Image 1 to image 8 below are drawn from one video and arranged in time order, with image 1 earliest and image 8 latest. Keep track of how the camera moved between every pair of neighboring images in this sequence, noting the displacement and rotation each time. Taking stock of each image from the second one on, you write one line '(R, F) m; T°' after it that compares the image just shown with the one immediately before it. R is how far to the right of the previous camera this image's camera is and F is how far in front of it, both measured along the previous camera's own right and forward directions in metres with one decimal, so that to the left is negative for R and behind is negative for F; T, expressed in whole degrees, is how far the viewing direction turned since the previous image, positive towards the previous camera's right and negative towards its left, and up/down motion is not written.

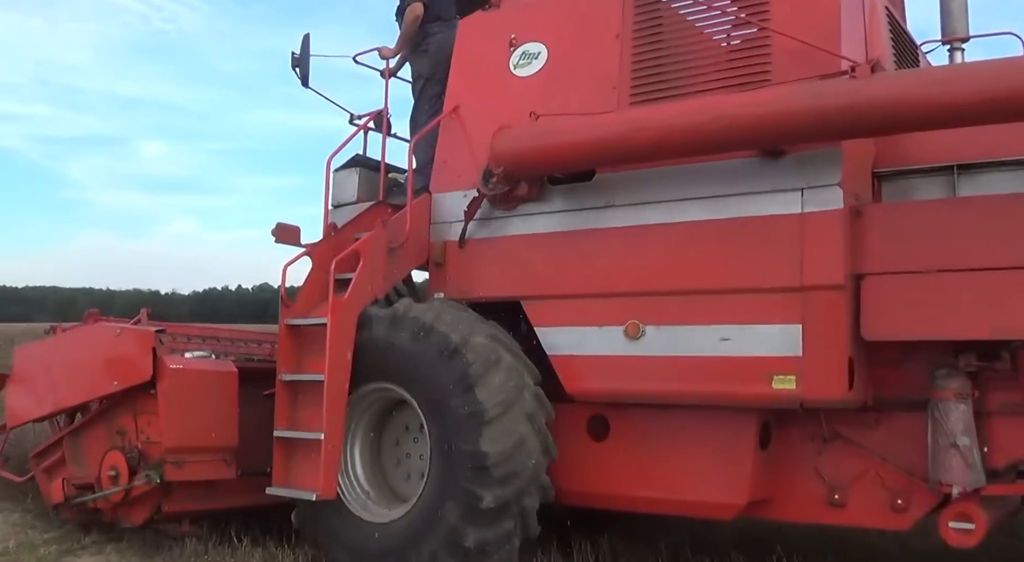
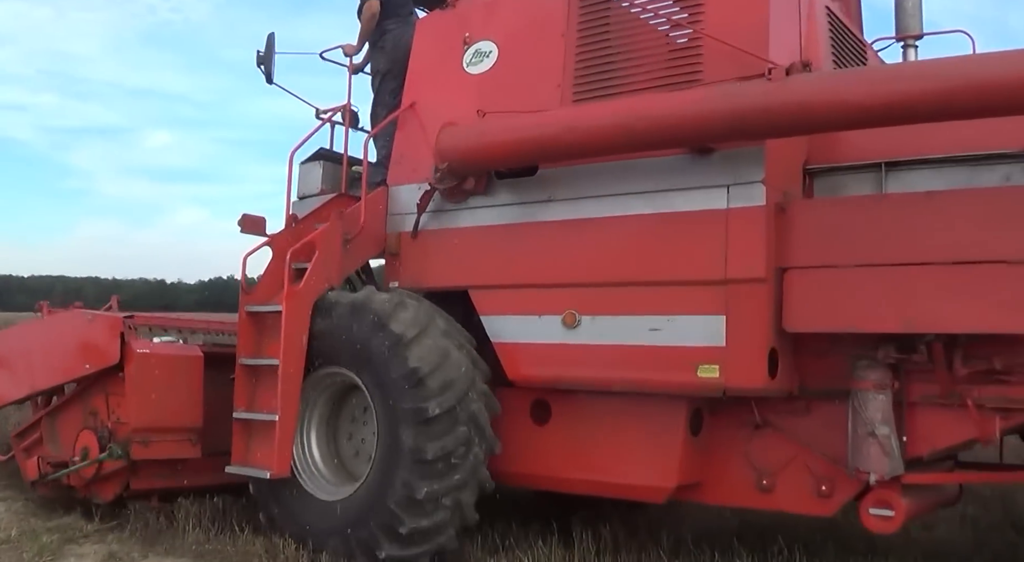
(+0.3, -0.1) m; -1°
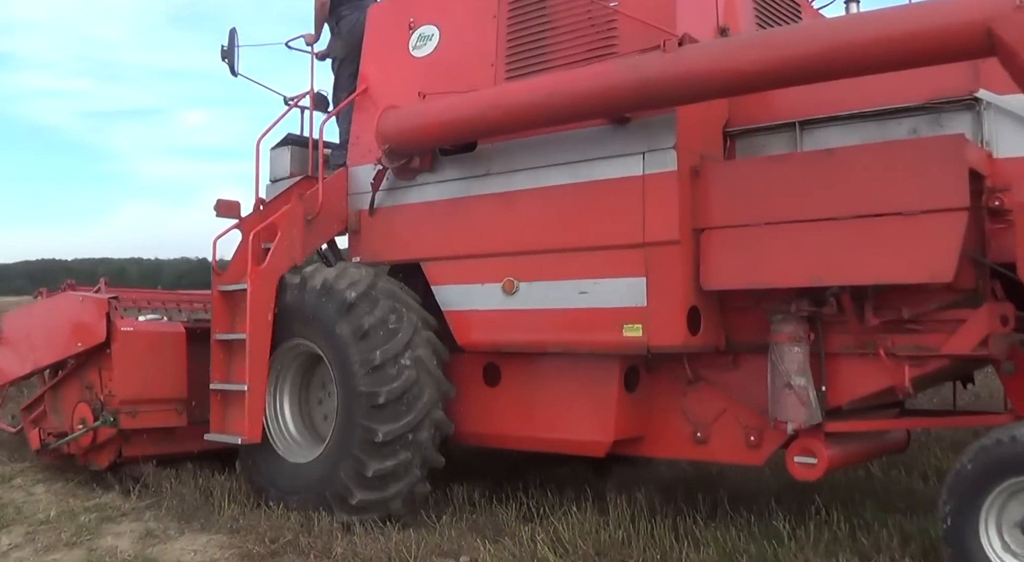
(+0.5, -0.2) m; -3°
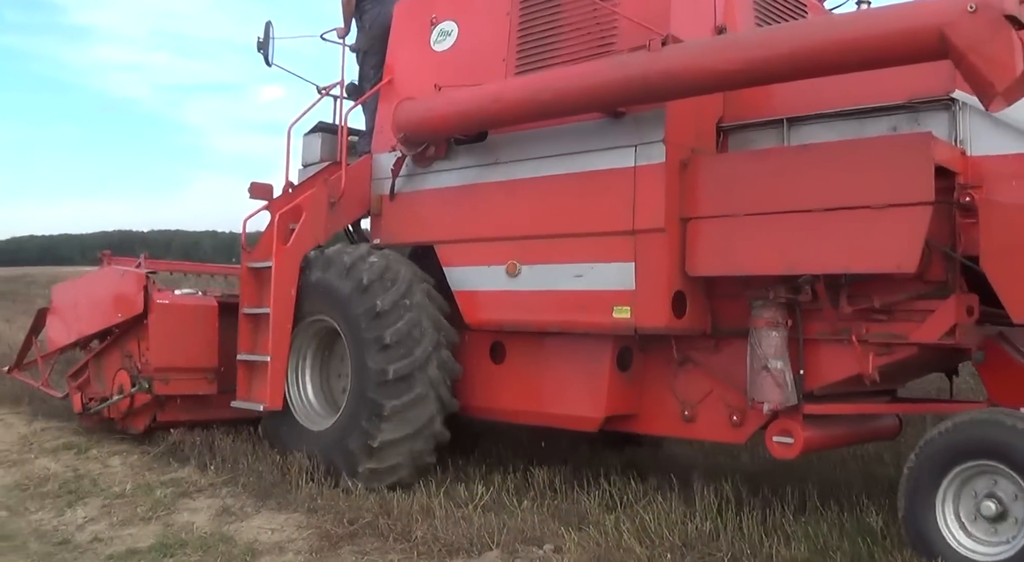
(+0.3, -0.3) m; -4°
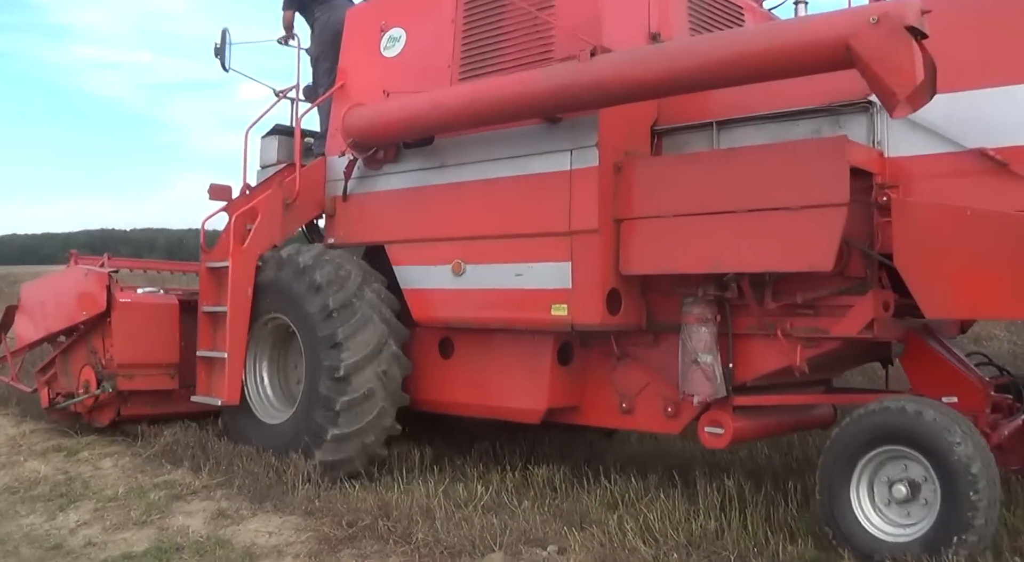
(+0.2, -0.2) m; +1°
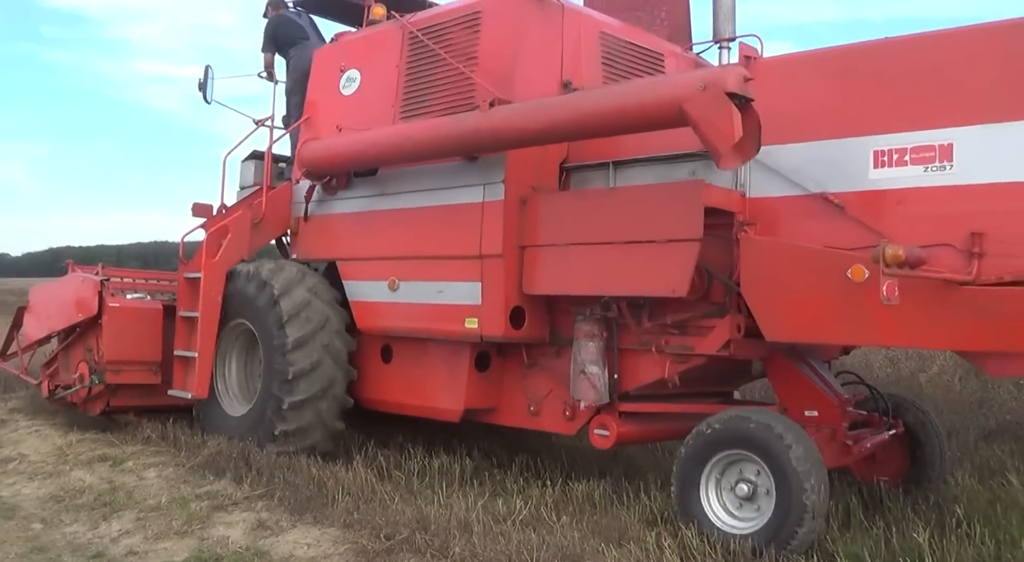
(+0.6, -0.6) m; -2°
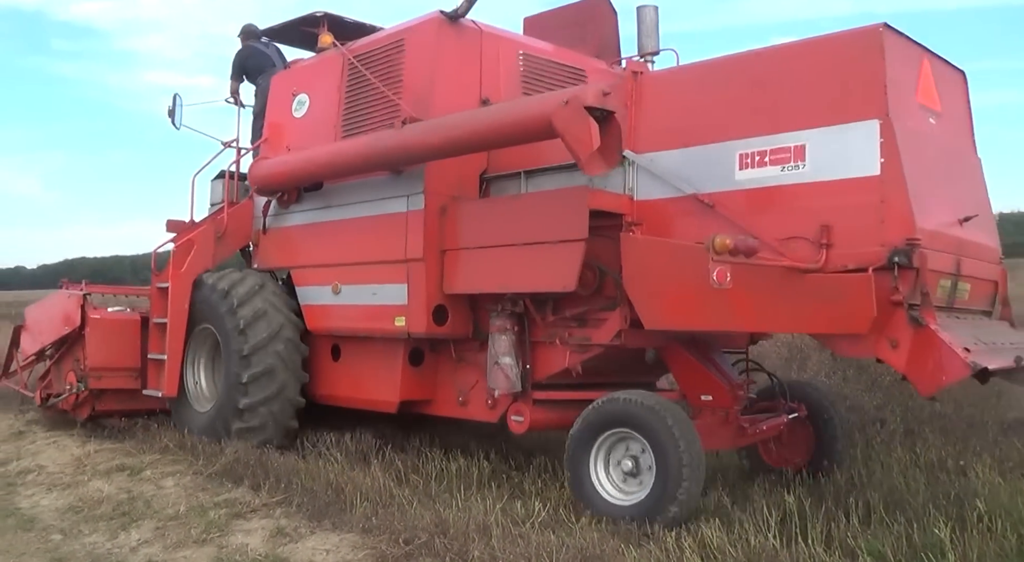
(+0.6, -0.5) m; -1°
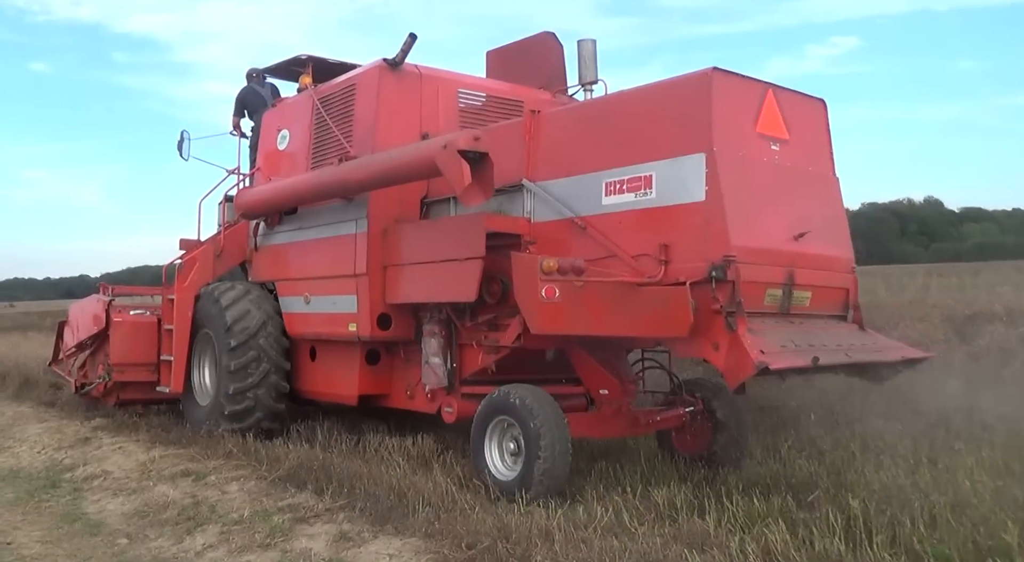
(+0.9, -0.8) m; -4°
